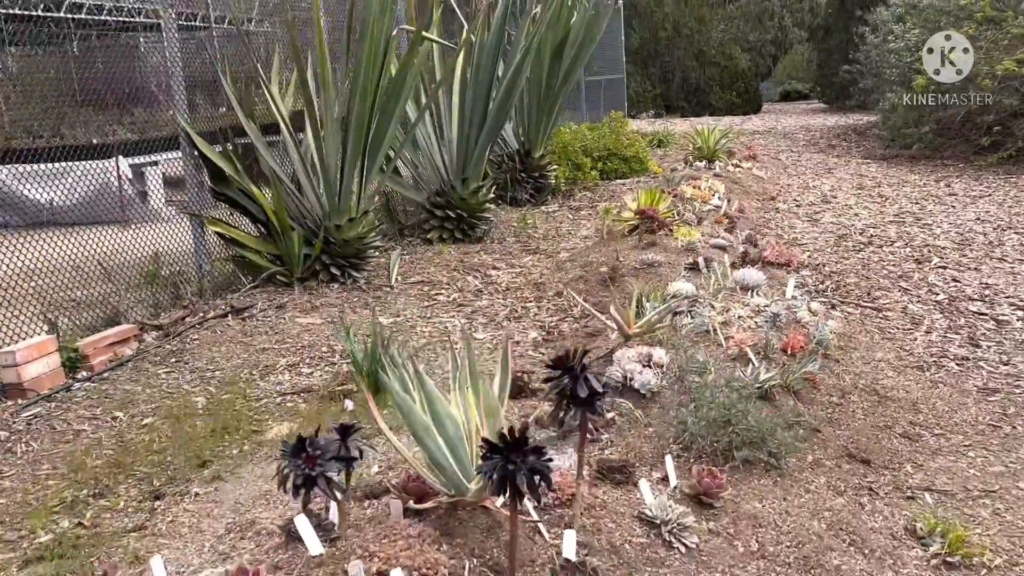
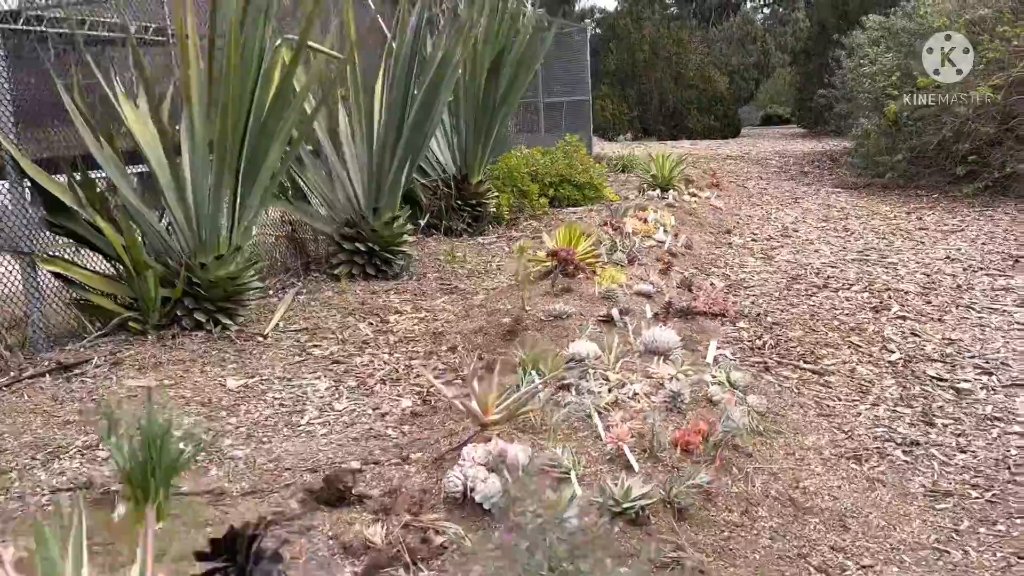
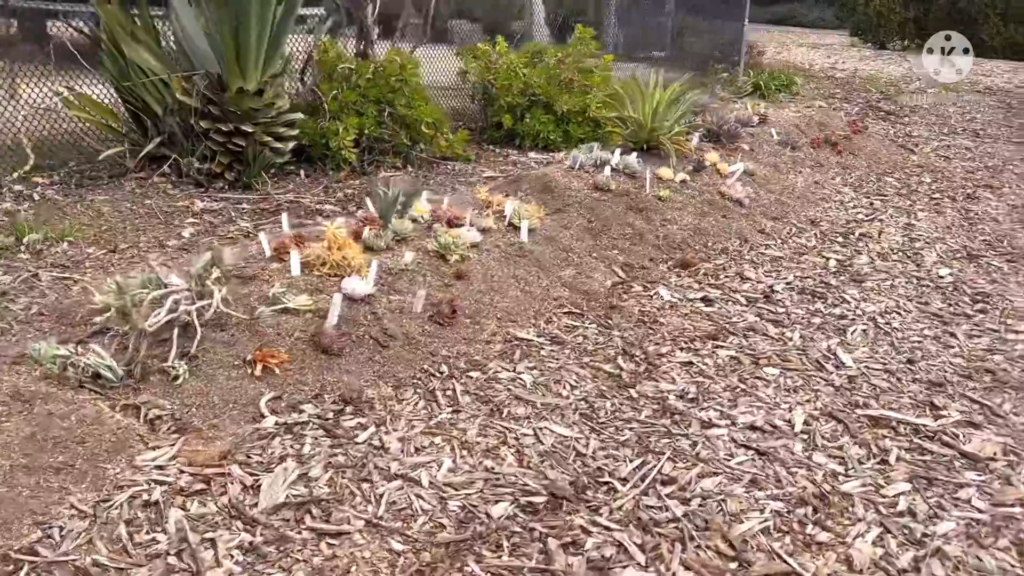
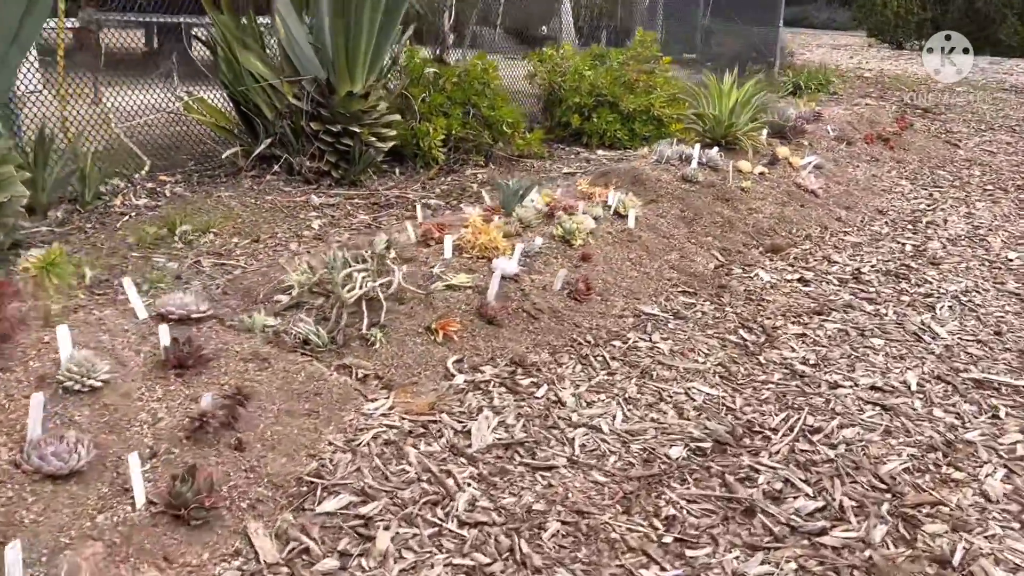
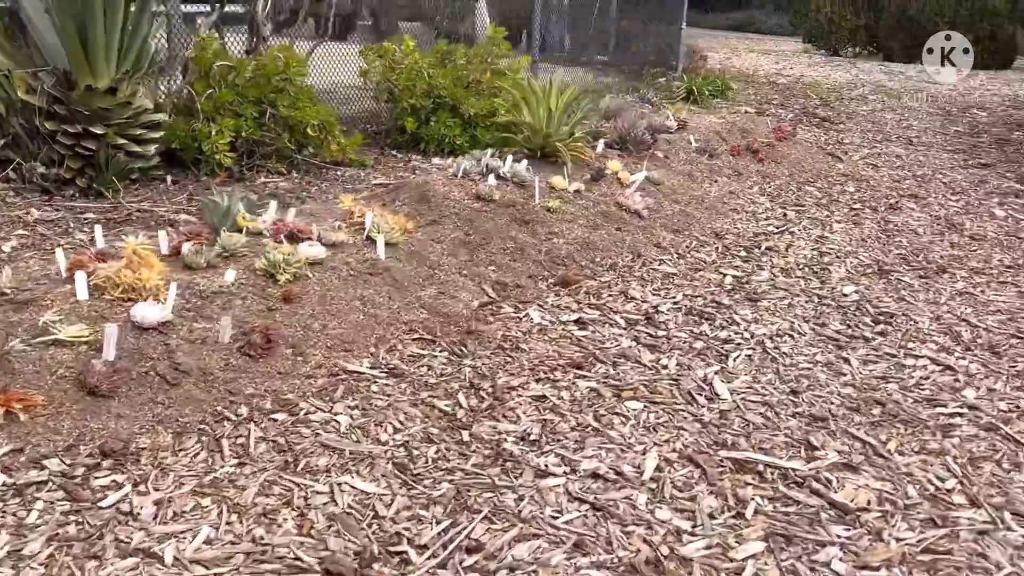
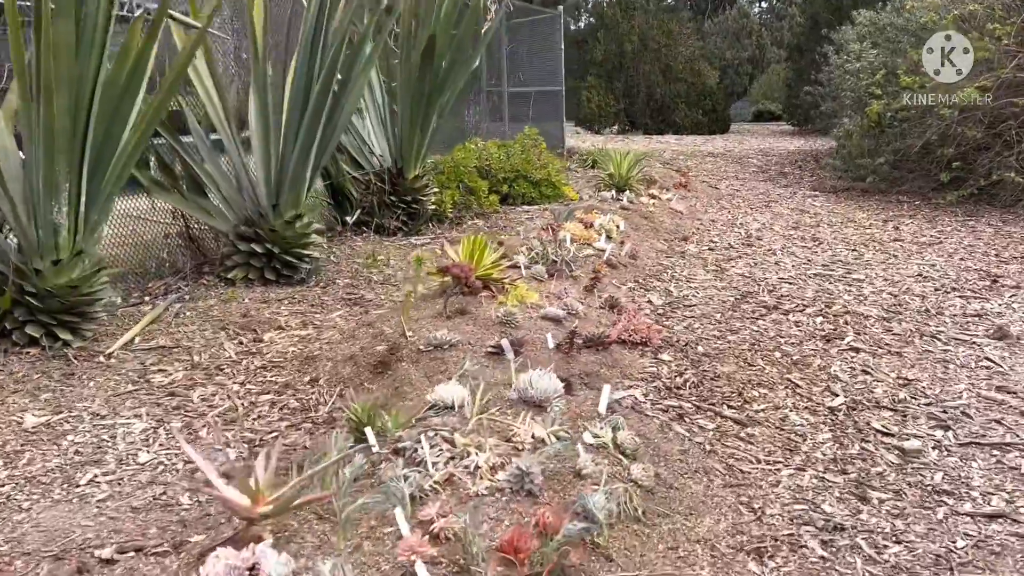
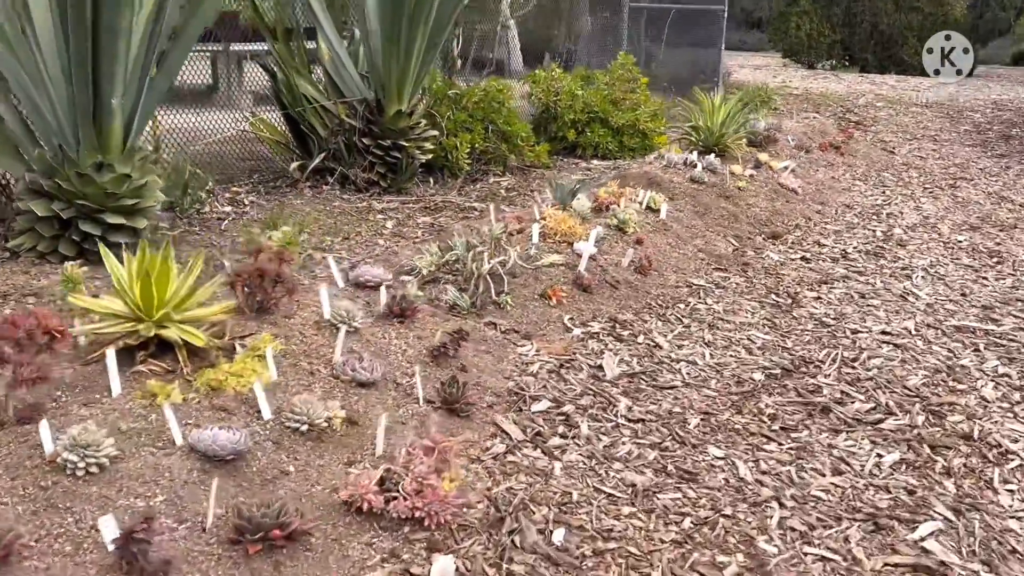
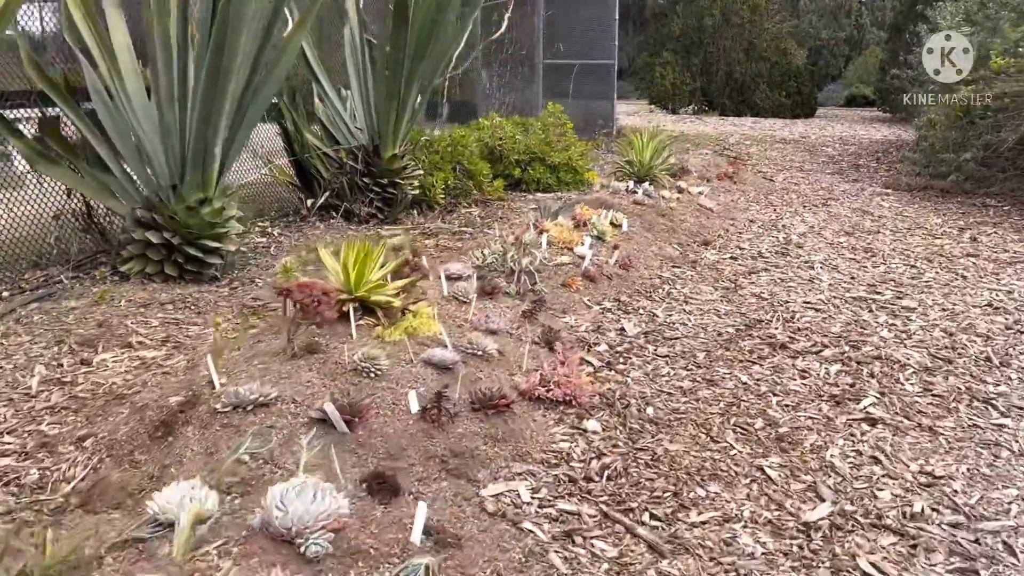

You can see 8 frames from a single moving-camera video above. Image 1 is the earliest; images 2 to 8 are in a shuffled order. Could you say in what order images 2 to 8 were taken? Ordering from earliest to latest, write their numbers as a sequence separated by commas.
2, 6, 8, 7, 4, 3, 5
